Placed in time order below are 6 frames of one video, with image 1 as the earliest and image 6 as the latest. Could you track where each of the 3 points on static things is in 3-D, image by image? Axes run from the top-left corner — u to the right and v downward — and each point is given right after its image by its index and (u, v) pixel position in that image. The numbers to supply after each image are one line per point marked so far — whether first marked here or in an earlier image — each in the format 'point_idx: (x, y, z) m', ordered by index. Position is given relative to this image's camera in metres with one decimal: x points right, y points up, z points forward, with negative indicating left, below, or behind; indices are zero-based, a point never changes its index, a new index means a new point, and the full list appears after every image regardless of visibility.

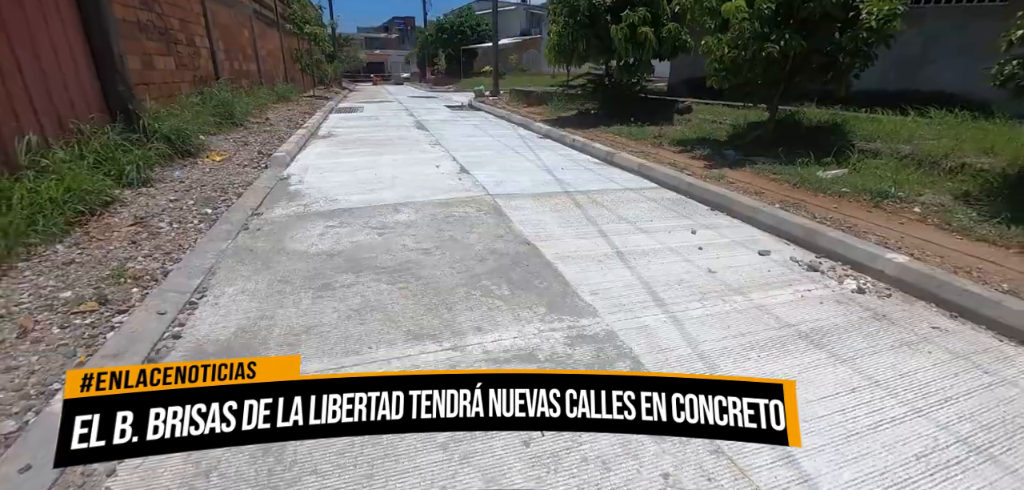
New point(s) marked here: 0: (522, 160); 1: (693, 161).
0: (+0.1, +1.0, +5.5) m
1: (+2.3, +1.1, +5.8) m
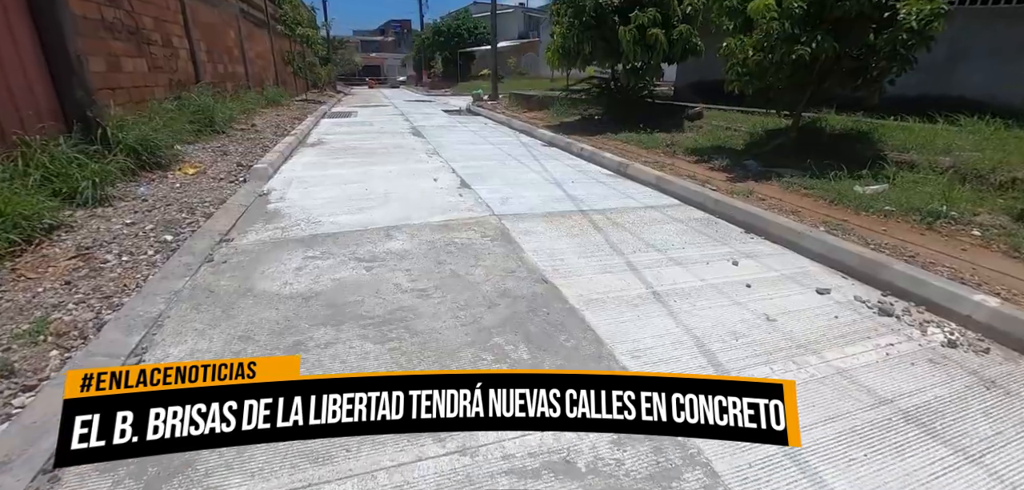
0: (+0.2, +0.8, +5.1) m
1: (+2.3, +0.8, +5.3) m
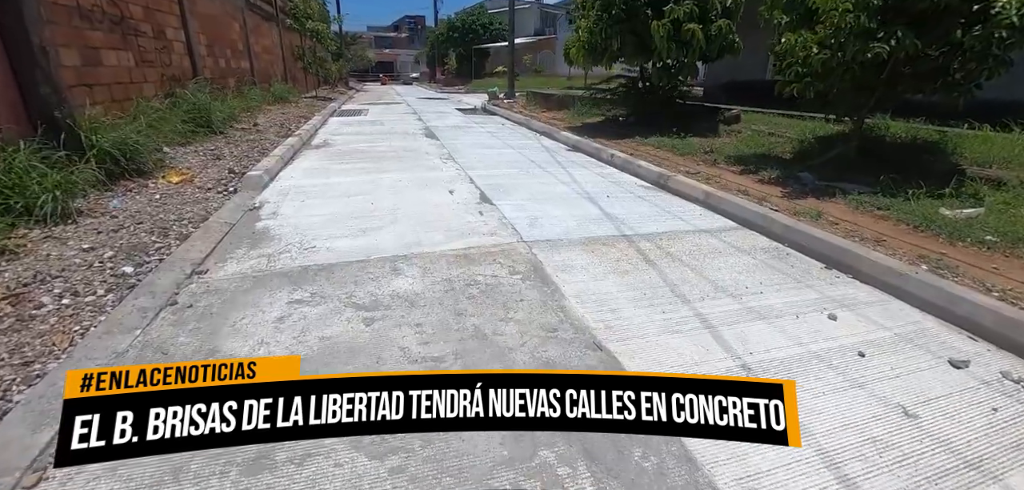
0: (+0.4, +0.6, +4.5) m
1: (+2.6, +0.6, +4.7) m
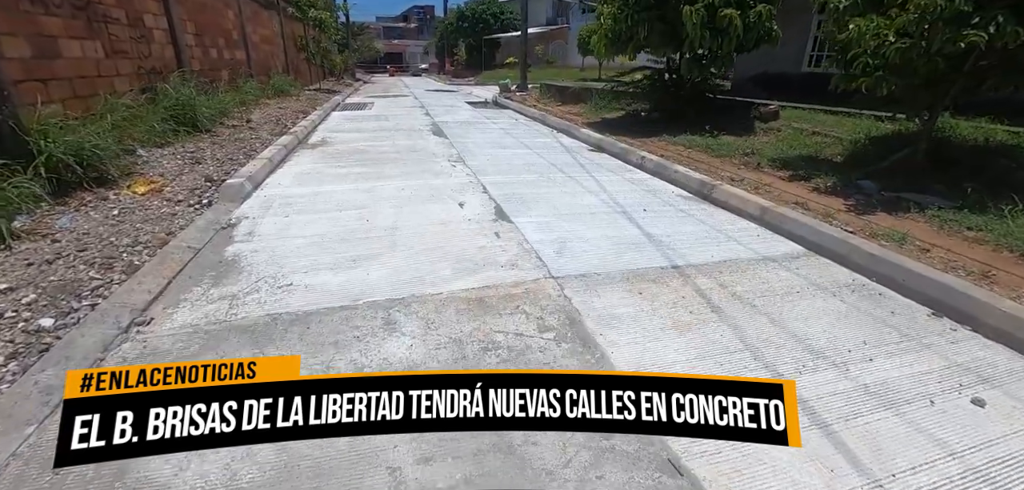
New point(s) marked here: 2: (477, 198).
0: (+0.6, +0.4, +3.9) m
1: (+2.8, +0.4, +4.0) m
2: (-0.3, +0.4, +3.6) m
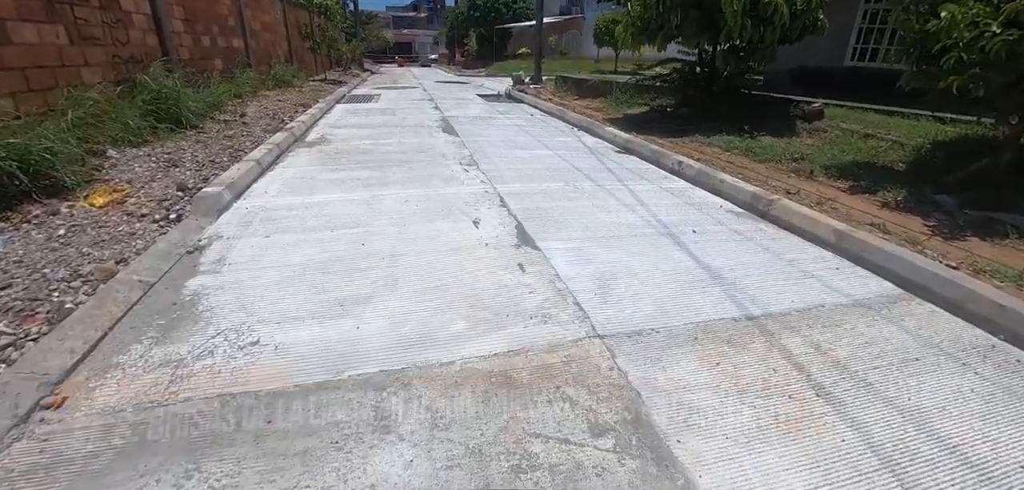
0: (+0.8, +0.2, +3.3) m
1: (+2.9, +0.2, +3.4) m
2: (-0.1, +0.2, +3.1) m
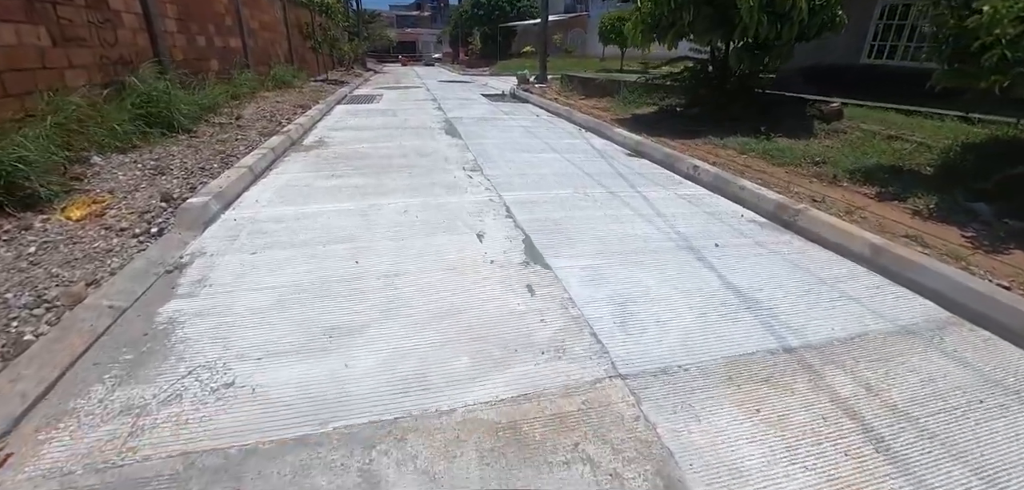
0: (+0.8, +0.2, +3.1) m
1: (+3.0, +0.1, +3.2) m
2: (-0.1, +0.1, +2.9) m
